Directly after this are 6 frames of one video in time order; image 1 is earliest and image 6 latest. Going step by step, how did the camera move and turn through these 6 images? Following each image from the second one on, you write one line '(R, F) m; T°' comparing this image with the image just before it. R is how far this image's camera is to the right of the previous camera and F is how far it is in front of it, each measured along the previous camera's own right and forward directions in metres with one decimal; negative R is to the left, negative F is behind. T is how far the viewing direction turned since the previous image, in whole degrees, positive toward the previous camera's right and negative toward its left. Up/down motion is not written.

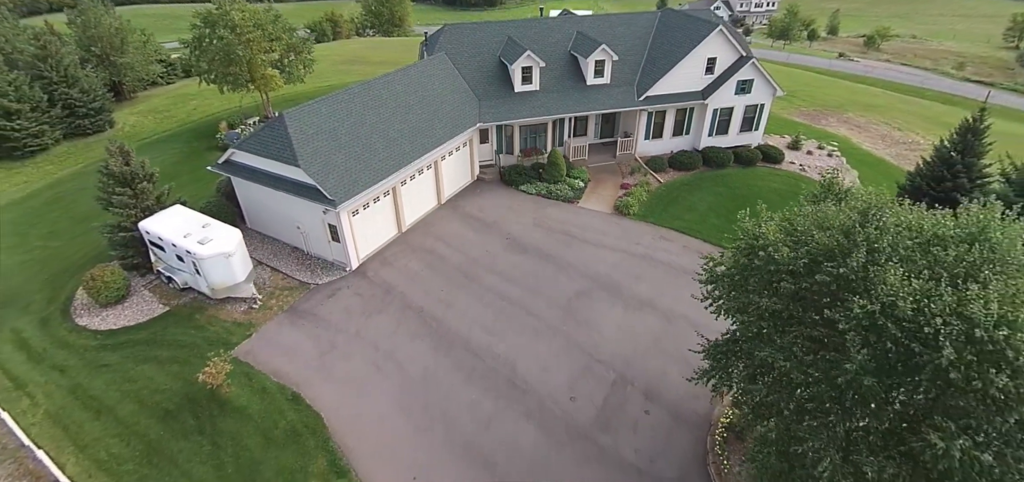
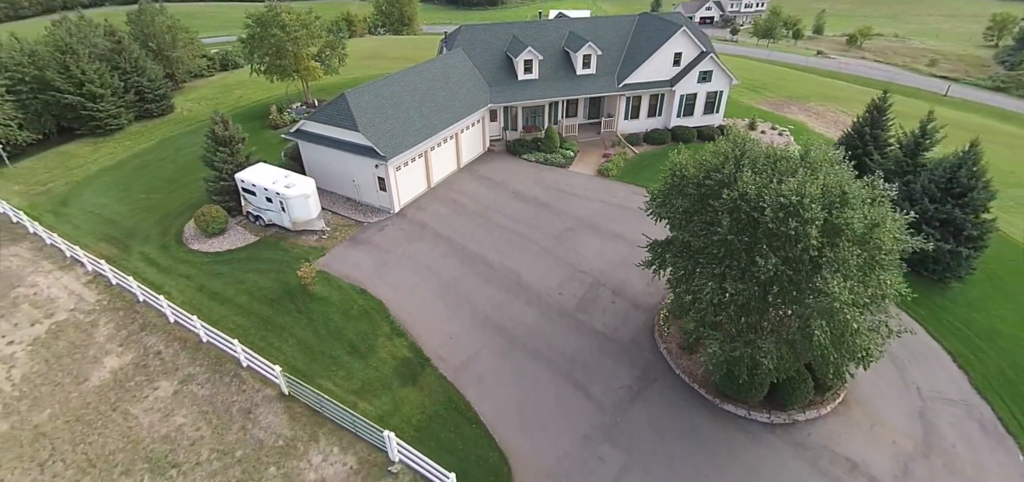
(-0.2, -4.9) m; 0°
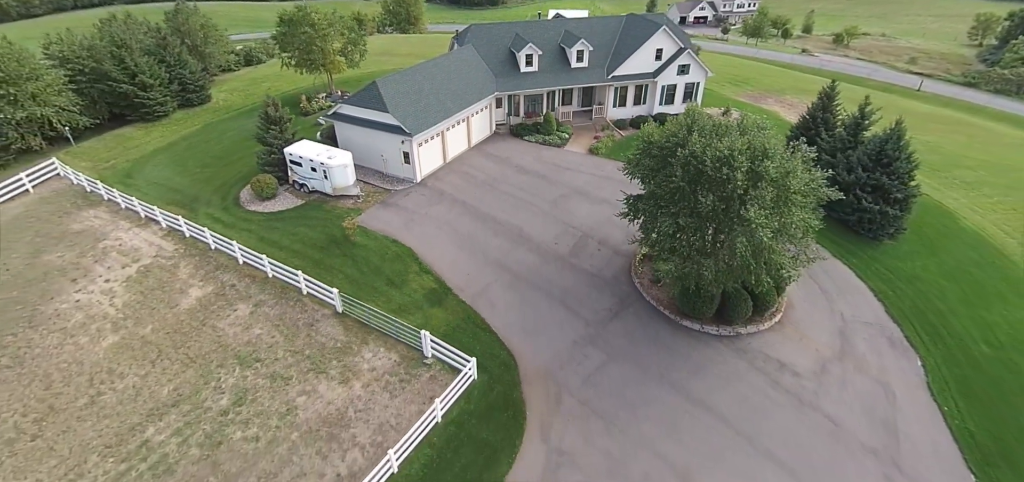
(-0.2, -3.9) m; 0°
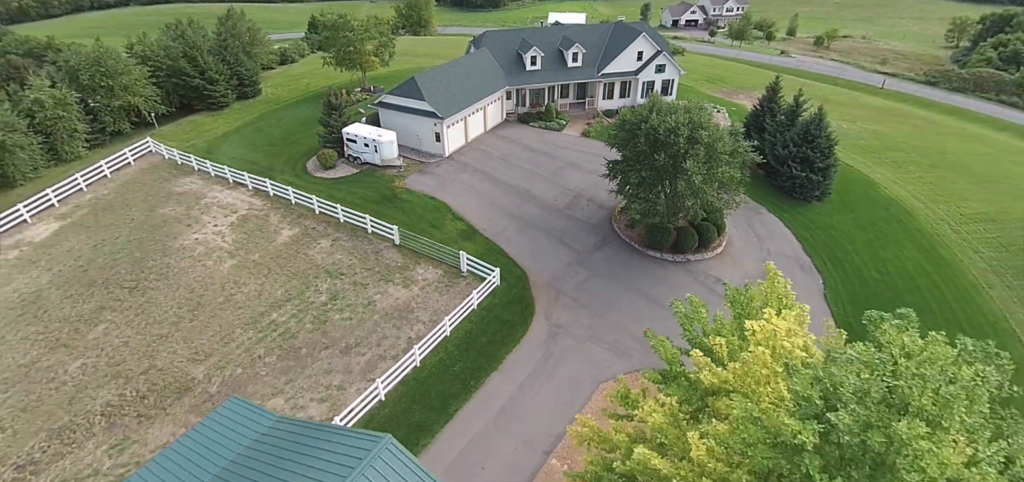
(-0.6, -6.6) m; 0°
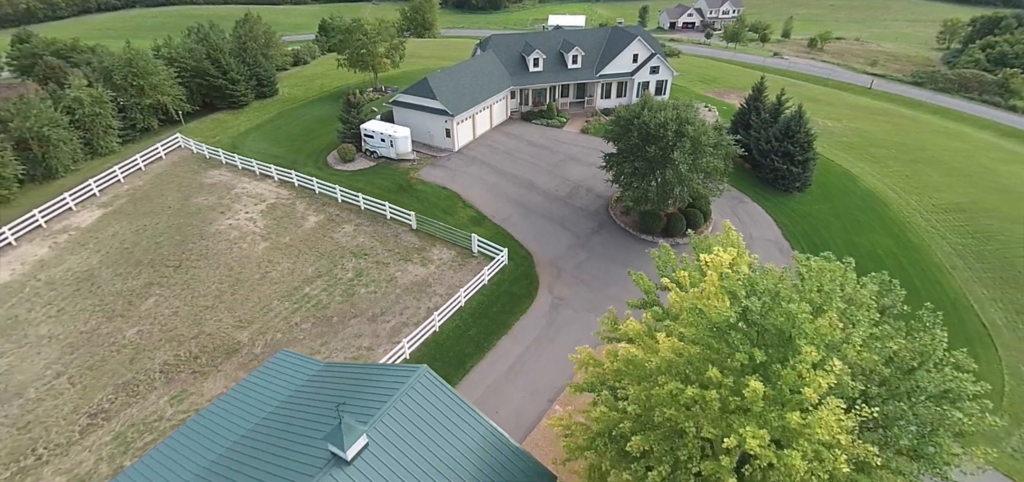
(-0.4, -2.6) m; 0°
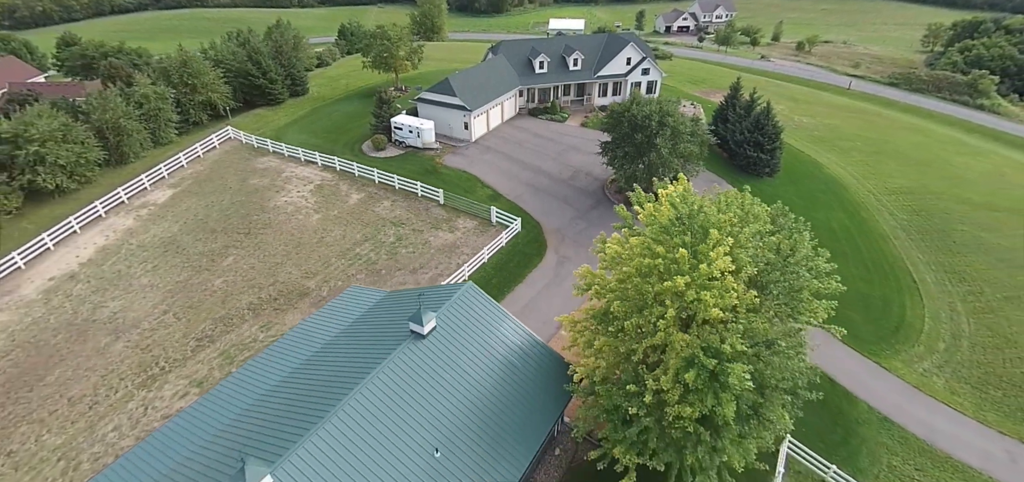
(-0.8, -5.4) m; 0°
